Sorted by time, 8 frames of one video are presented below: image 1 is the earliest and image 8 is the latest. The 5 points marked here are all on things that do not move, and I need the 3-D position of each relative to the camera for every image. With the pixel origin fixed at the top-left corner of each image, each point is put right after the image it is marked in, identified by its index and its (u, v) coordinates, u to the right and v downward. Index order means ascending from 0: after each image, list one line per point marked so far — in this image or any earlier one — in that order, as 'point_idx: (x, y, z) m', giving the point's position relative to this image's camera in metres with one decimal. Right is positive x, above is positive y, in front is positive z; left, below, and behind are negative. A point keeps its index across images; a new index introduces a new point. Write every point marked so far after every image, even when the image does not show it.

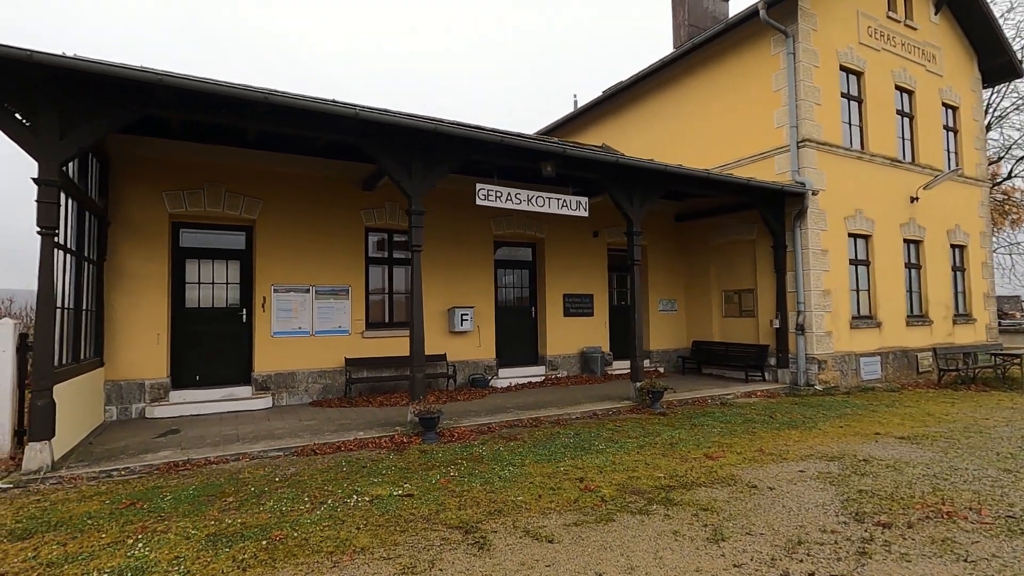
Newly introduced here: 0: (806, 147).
0: (+5.0, +2.4, +9.1) m
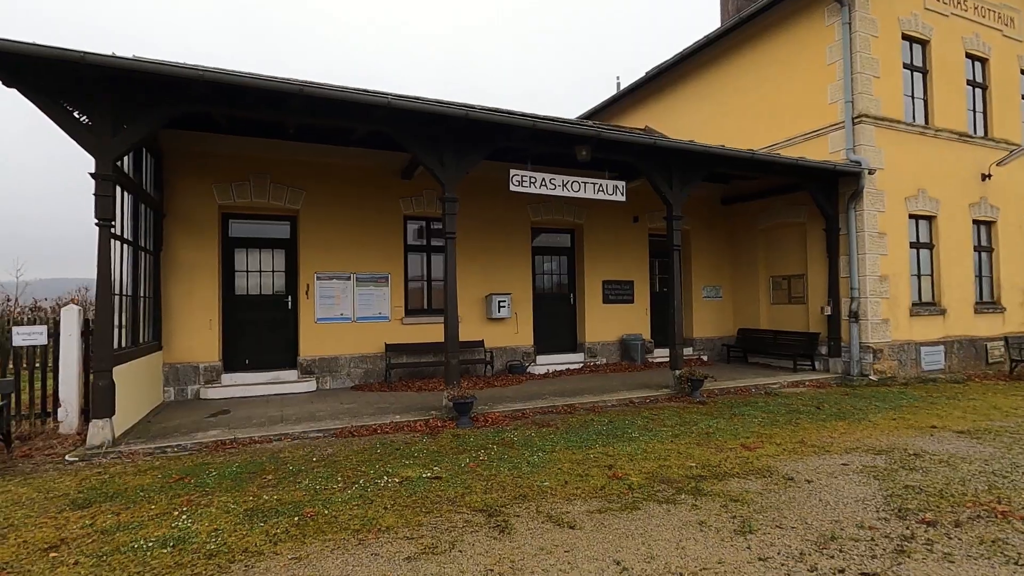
0: (+5.6, +2.6, +8.6) m
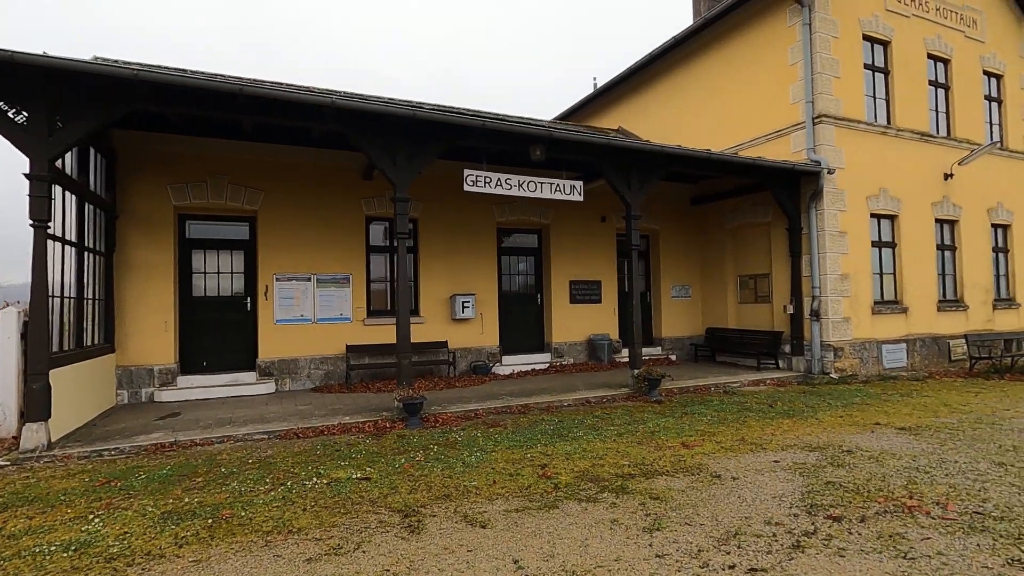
0: (+5.0, +2.7, +8.7) m
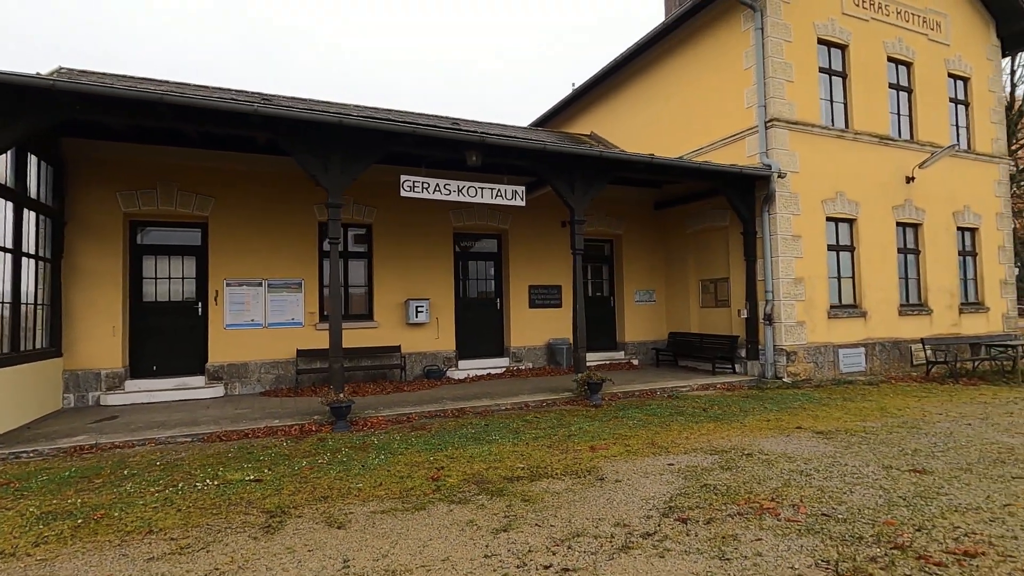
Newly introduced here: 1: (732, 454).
0: (+4.3, +2.6, +8.7) m
1: (+1.8, -1.4, +4.4) m
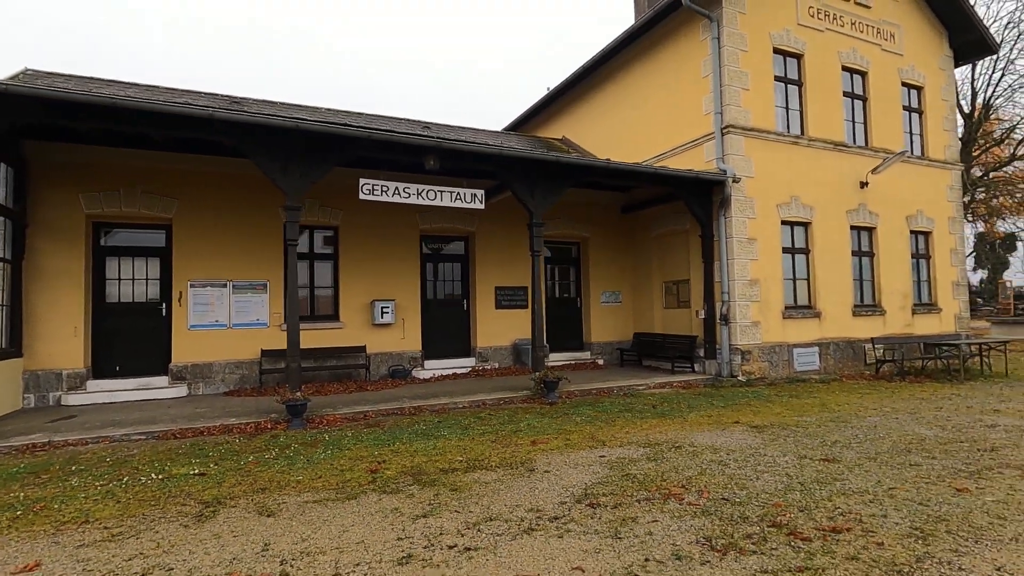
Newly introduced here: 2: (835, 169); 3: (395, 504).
0: (+3.7, +2.6, +8.9) m
1: (+1.3, -1.4, +4.6) m
2: (+6.0, +2.2, +10.0) m
3: (-0.7, -1.4, +3.4) m
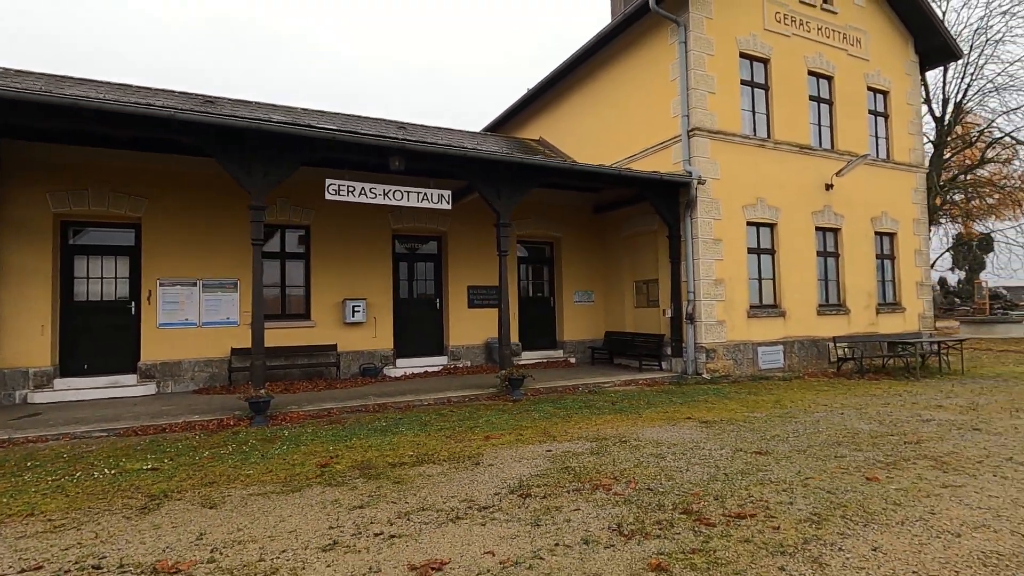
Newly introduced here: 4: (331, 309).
0: (+3.2, +2.6, +9.1) m
1: (+0.9, -1.4, +4.8) m
2: (+5.5, +2.2, +10.2) m
3: (-1.2, -1.4, +3.5) m
4: (-3.0, -0.4, +9.0) m
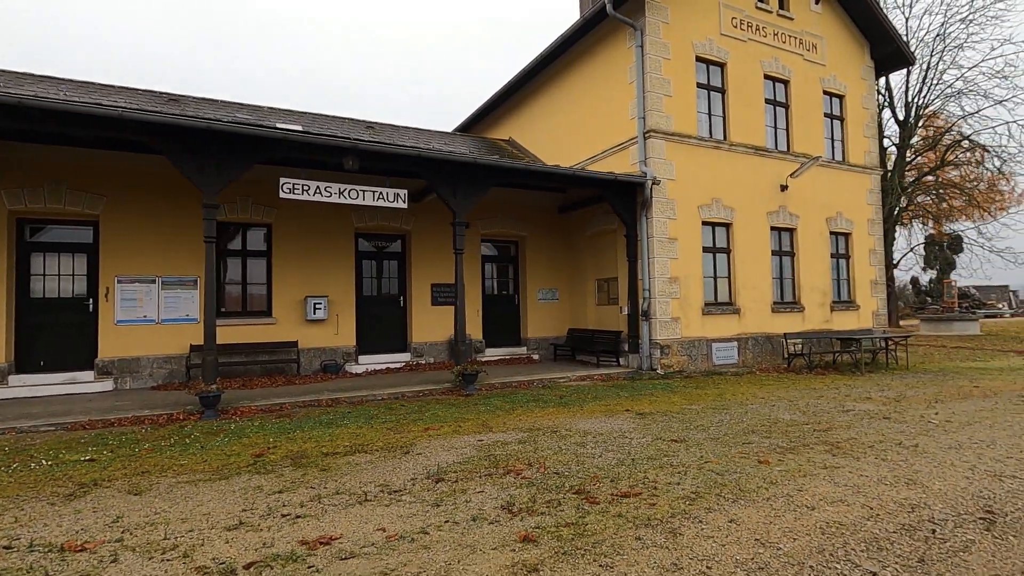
0: (+2.5, +2.6, +9.4) m
1: (+0.3, -1.3, +5.0) m
2: (+4.8, +2.2, +10.5) m
3: (-1.7, -1.3, +3.7) m
4: (-3.7, -0.3, +9.1) m
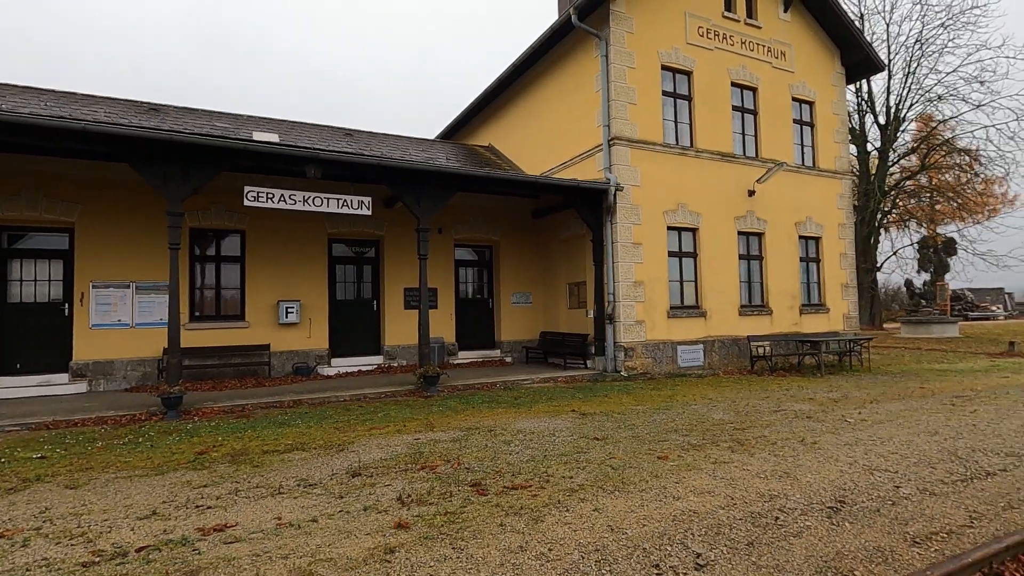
0: (+1.9, +2.6, +9.6) m
1: (-0.3, -1.4, +5.2) m
2: (+4.2, +2.2, +10.7) m
3: (-2.3, -1.4, +3.9) m
4: (-4.3, -0.4, +9.4) m
